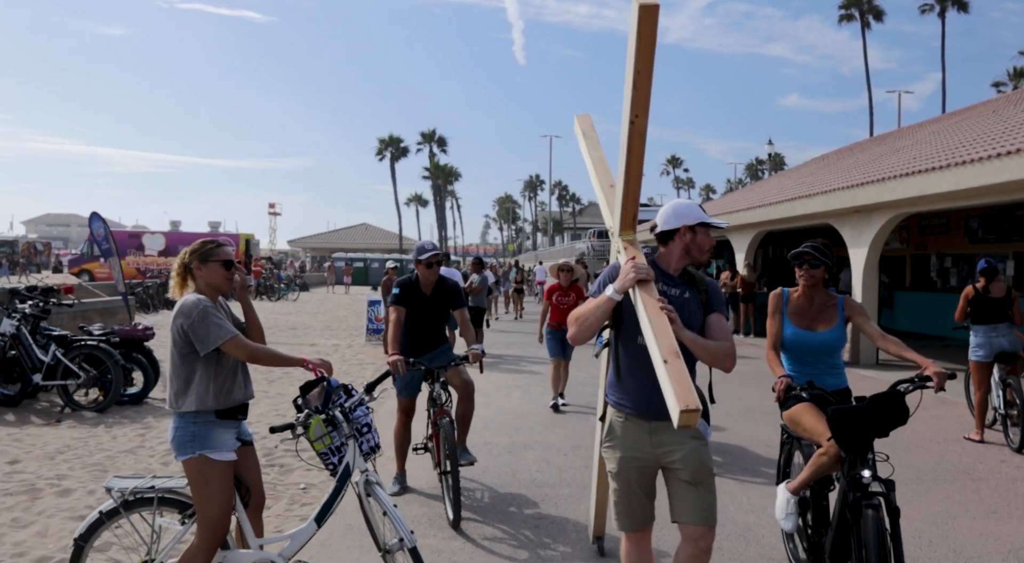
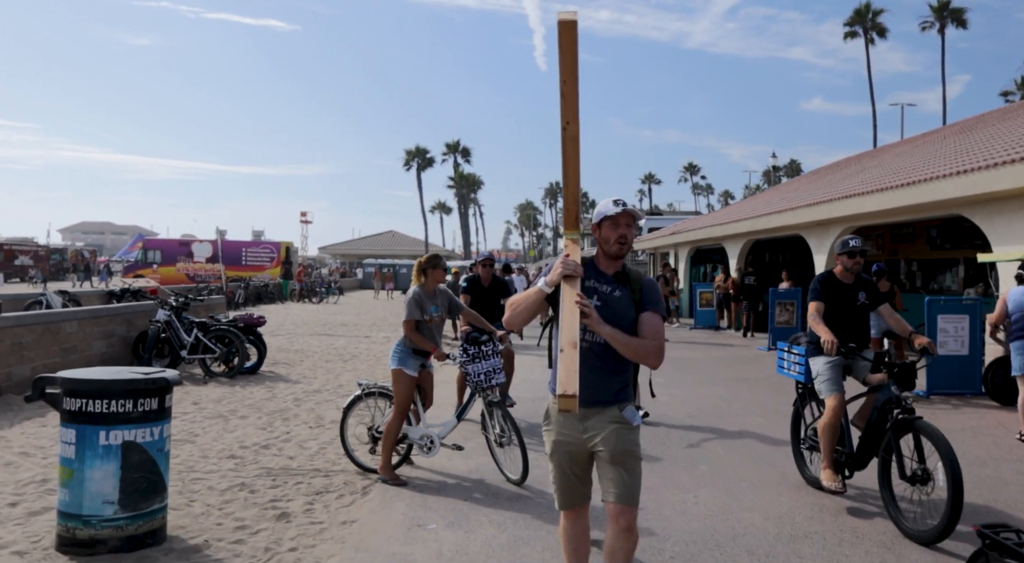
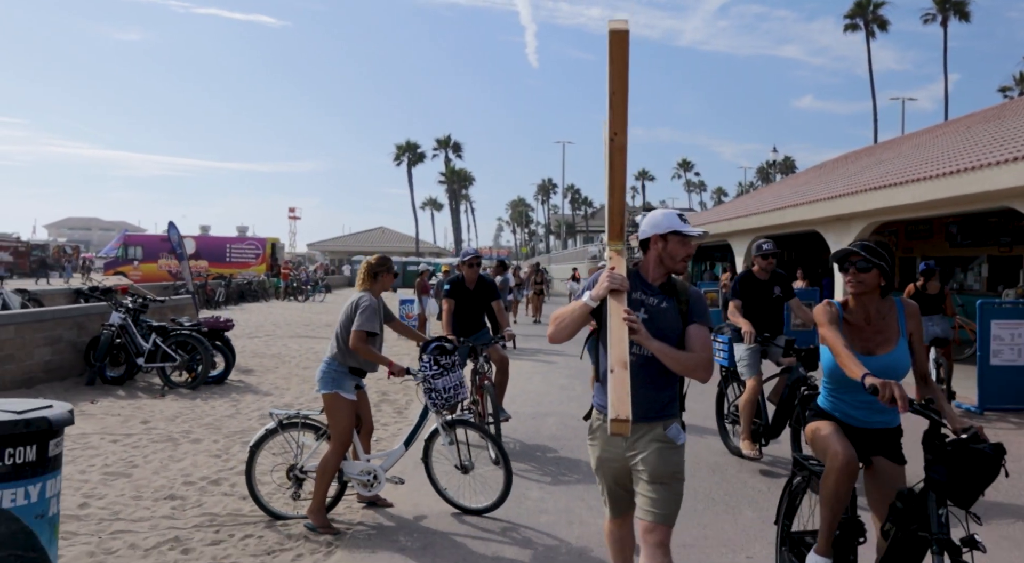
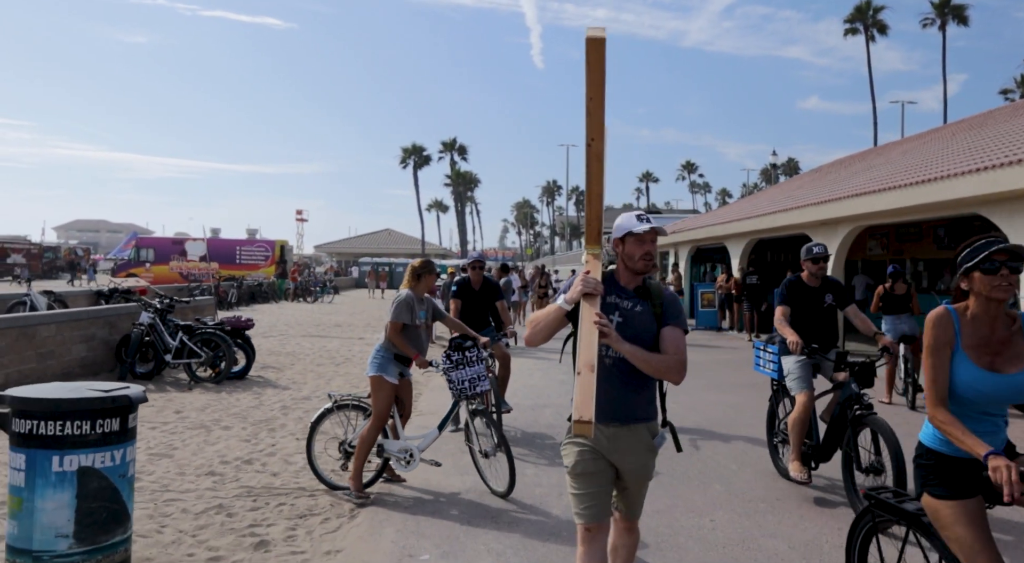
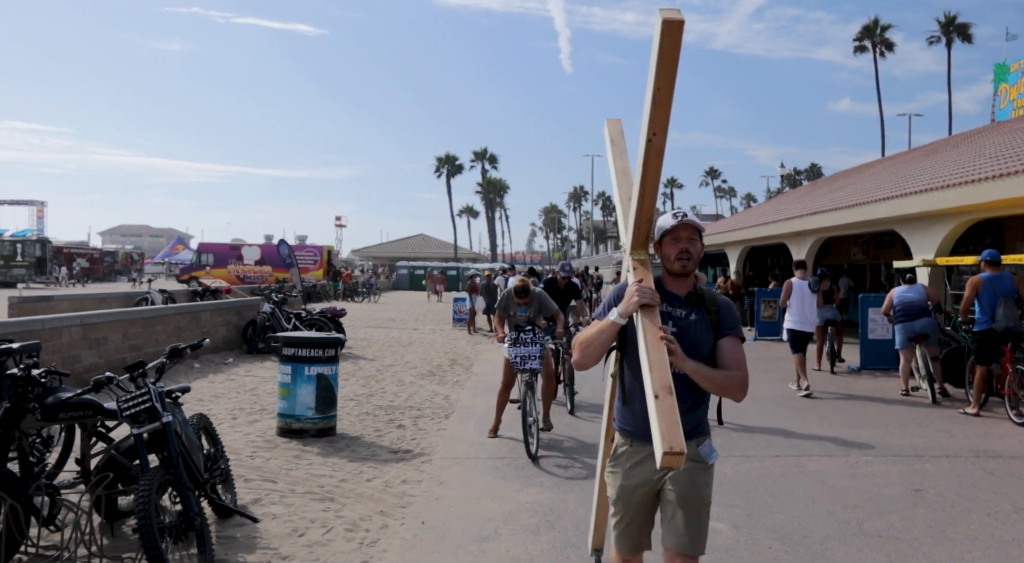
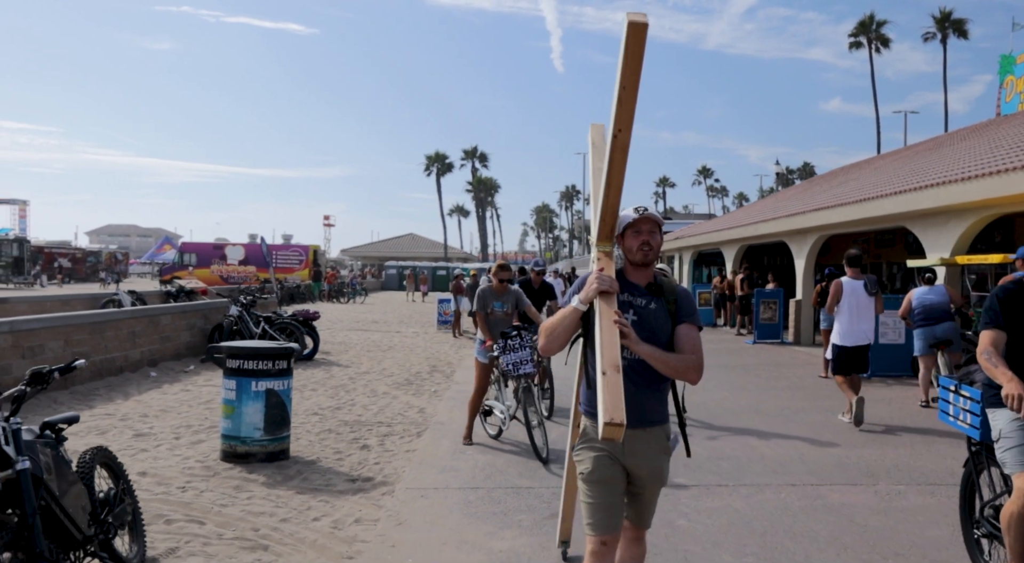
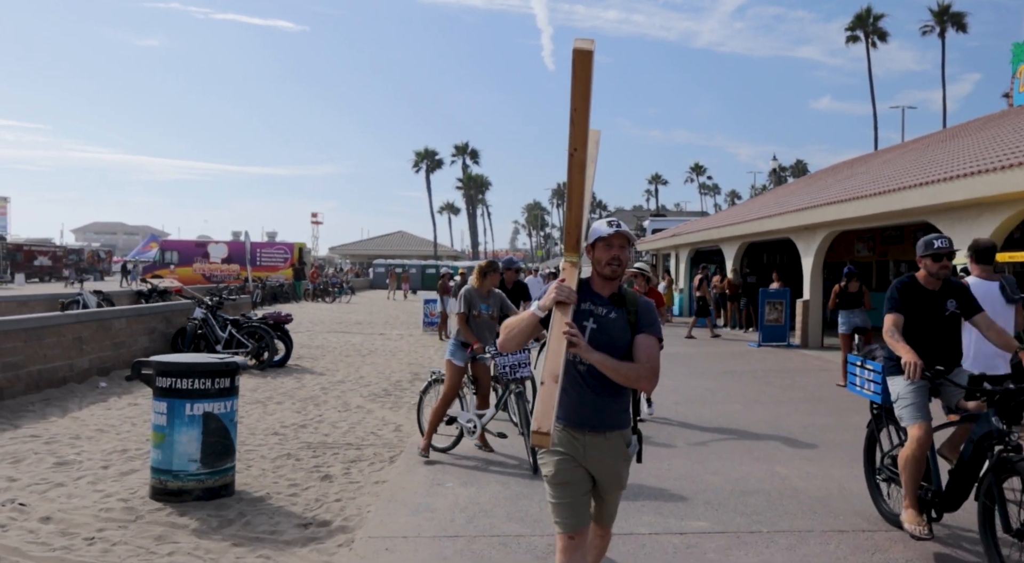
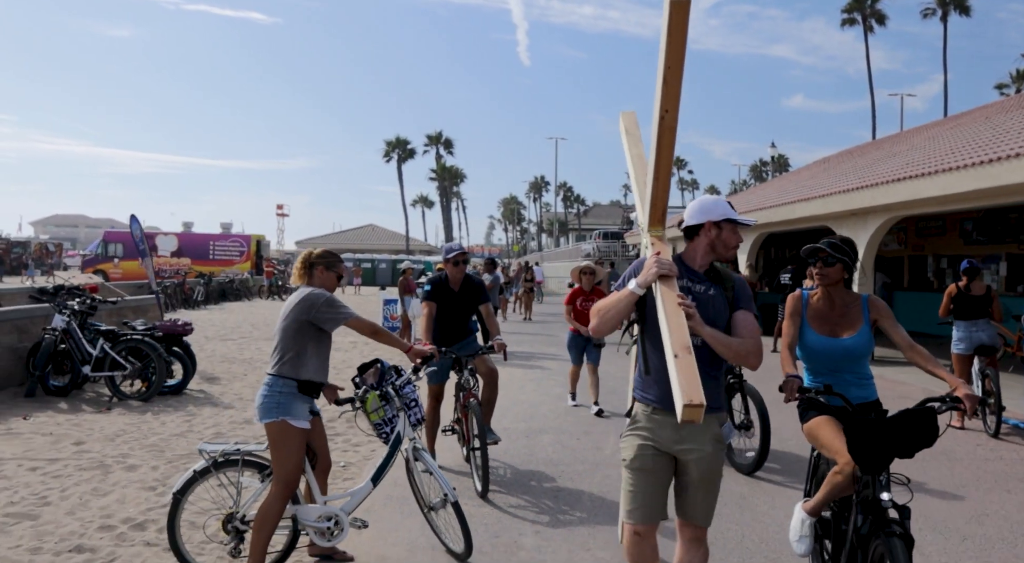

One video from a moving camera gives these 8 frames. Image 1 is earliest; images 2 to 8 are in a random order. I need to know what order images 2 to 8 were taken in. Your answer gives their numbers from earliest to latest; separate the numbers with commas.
8, 3, 4, 2, 7, 6, 5
